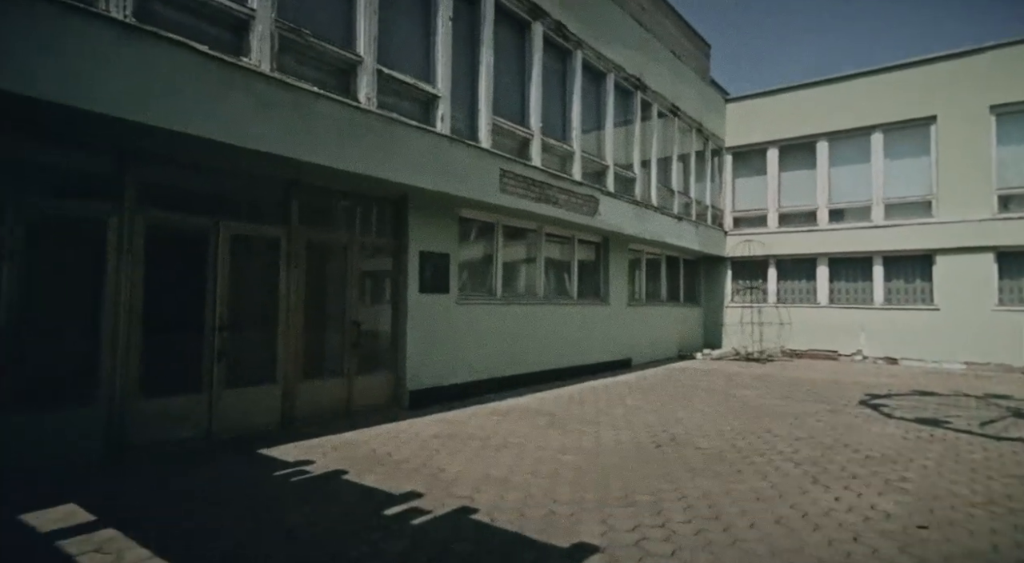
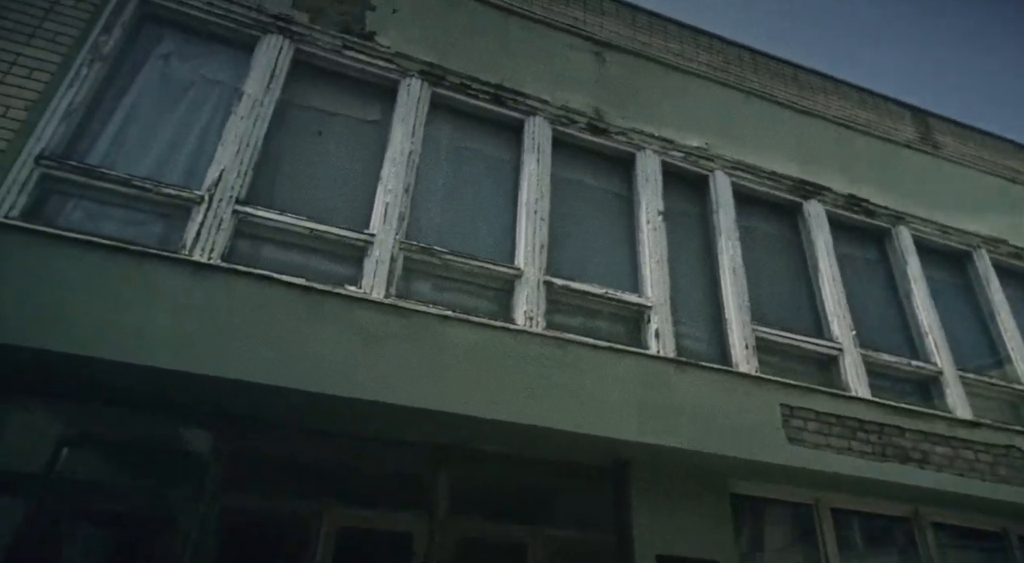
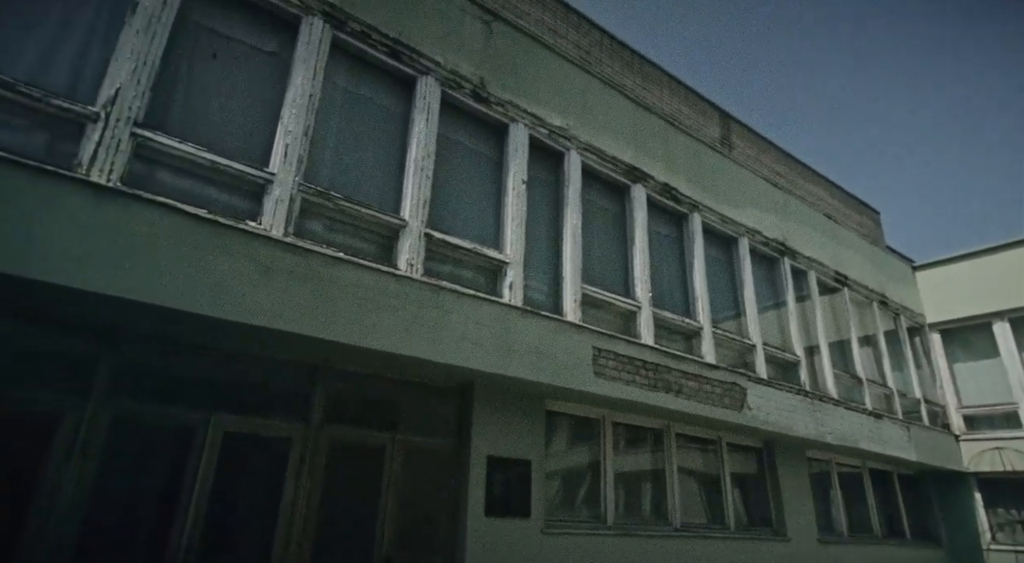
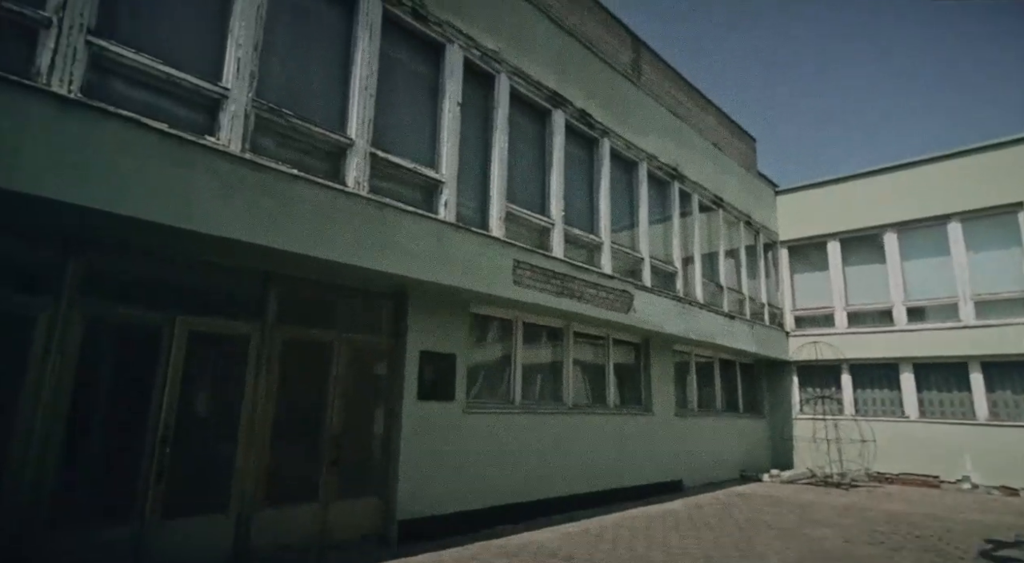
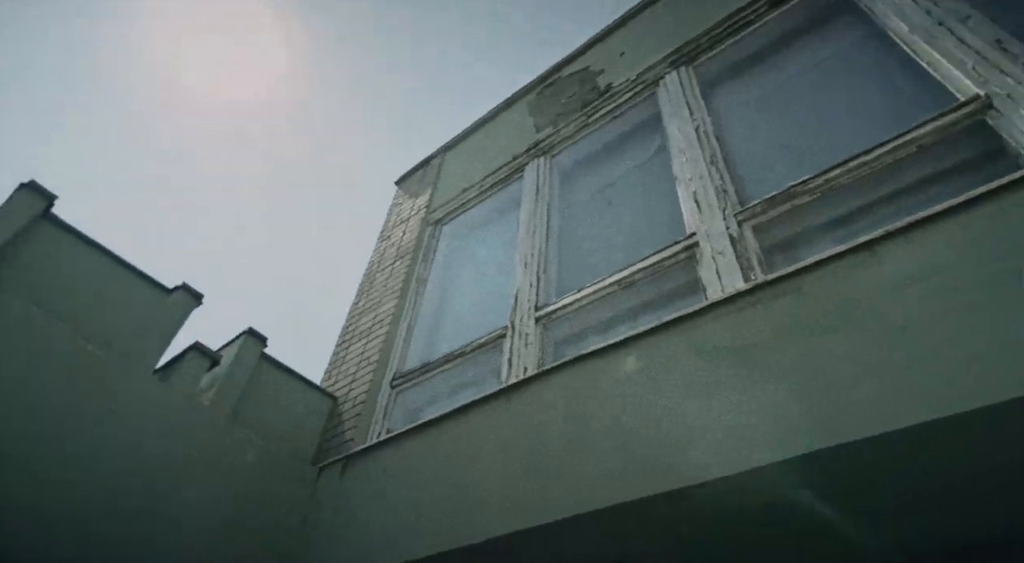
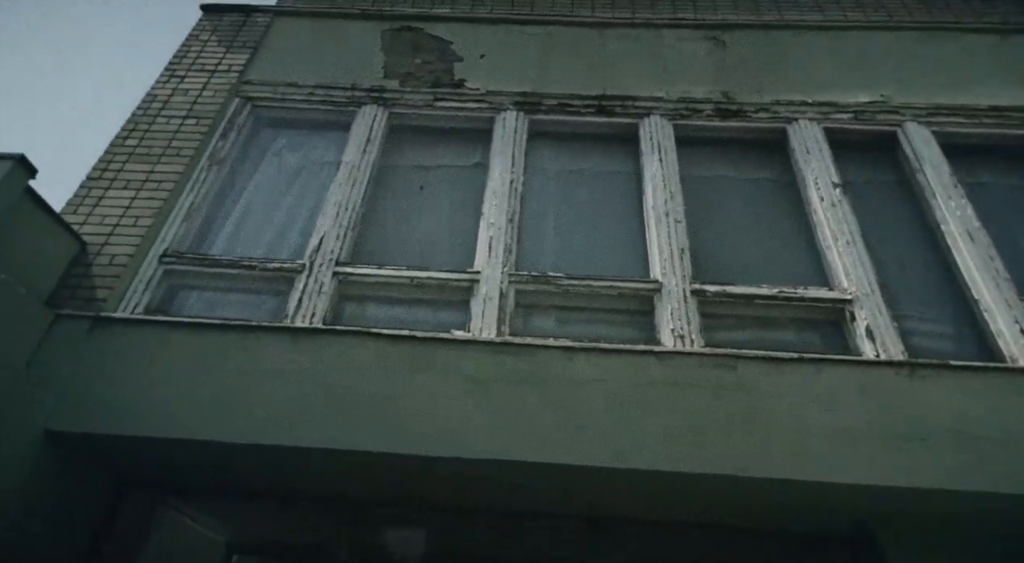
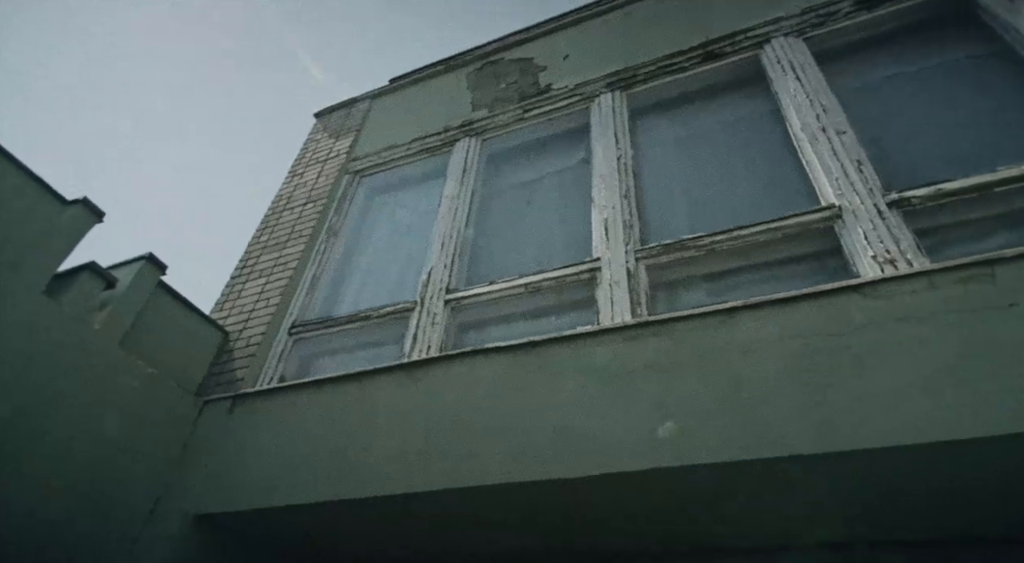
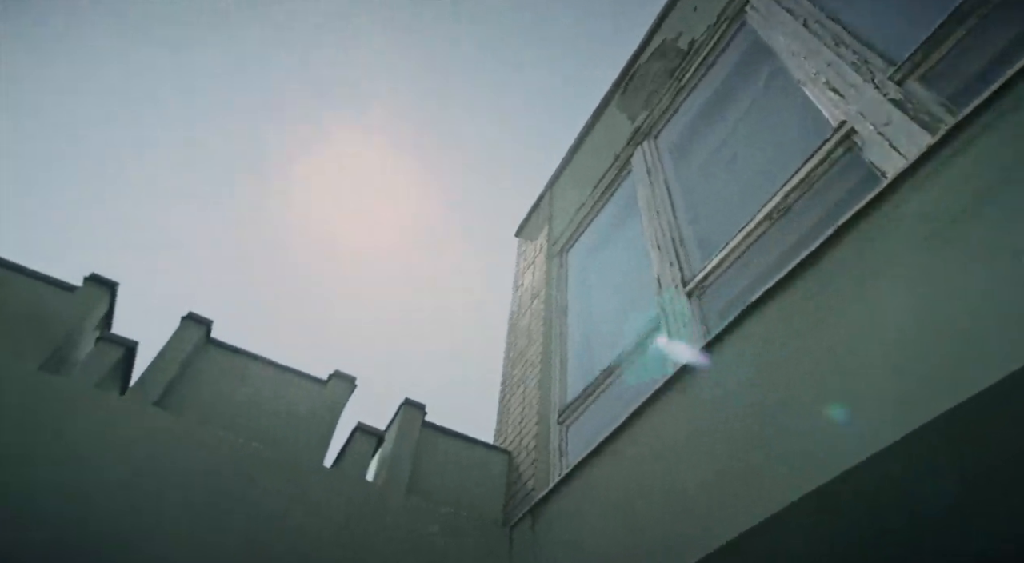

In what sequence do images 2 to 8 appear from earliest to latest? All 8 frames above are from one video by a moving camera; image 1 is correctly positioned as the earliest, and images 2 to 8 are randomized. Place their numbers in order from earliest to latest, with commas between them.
4, 3, 2, 6, 7, 5, 8
